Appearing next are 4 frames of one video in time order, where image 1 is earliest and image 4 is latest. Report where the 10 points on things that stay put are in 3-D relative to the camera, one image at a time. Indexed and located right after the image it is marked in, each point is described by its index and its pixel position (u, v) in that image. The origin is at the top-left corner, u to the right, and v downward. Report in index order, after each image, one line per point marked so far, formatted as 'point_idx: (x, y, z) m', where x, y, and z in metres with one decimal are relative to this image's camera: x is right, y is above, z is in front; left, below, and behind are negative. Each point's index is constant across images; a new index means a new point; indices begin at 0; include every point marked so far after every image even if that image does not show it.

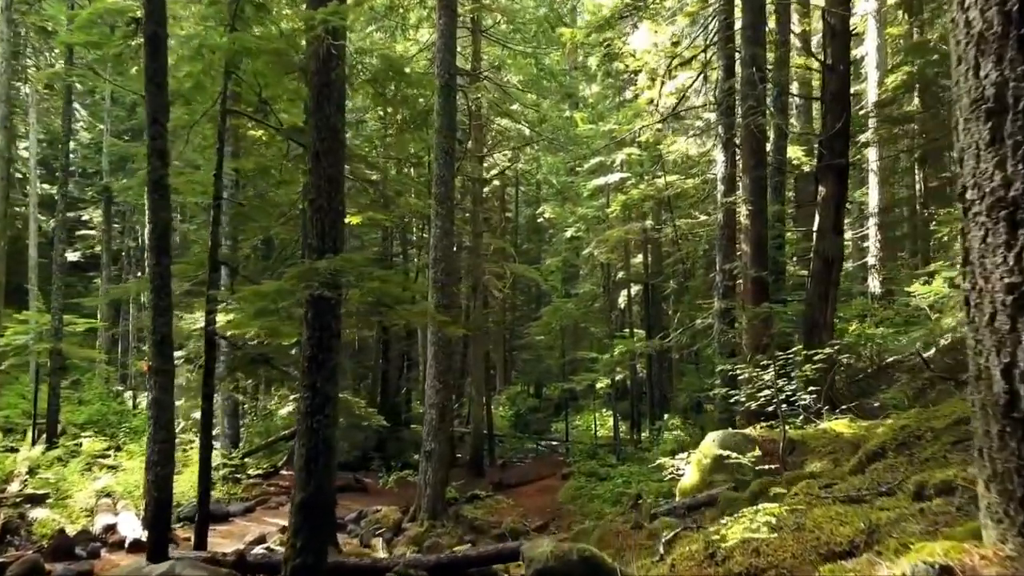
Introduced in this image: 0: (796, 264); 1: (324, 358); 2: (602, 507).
0: (+6.8, +0.6, +18.6) m
1: (-1.6, -0.6, +6.6) m
2: (+1.7, -4.3, +15.0) m
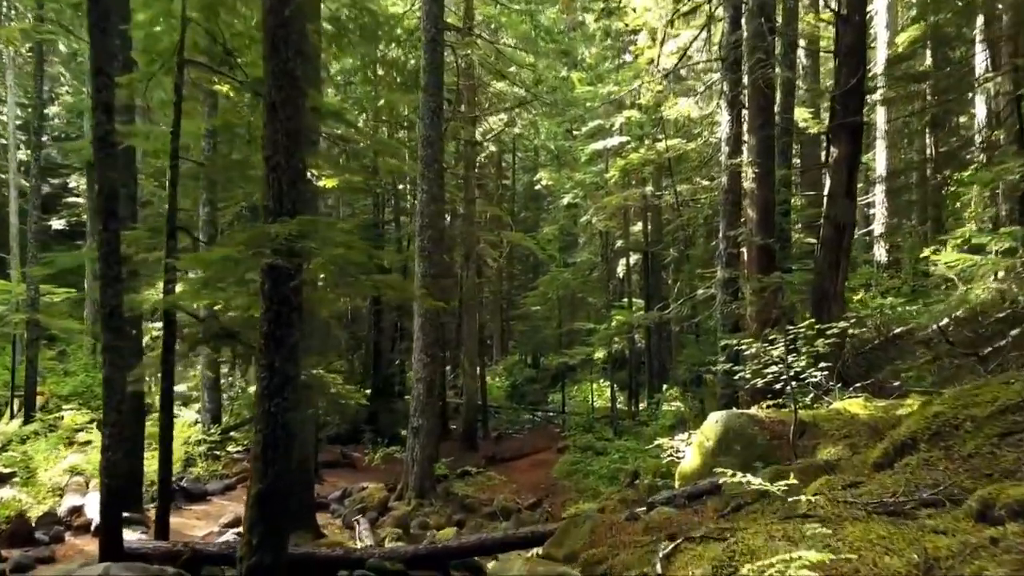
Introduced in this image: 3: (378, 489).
0: (+6.7, +1.3, +17.9) m
1: (-1.8, -0.4, +5.9) m
2: (+1.6, -3.7, +14.4) m
3: (-2.3, -3.5, +13.5) m
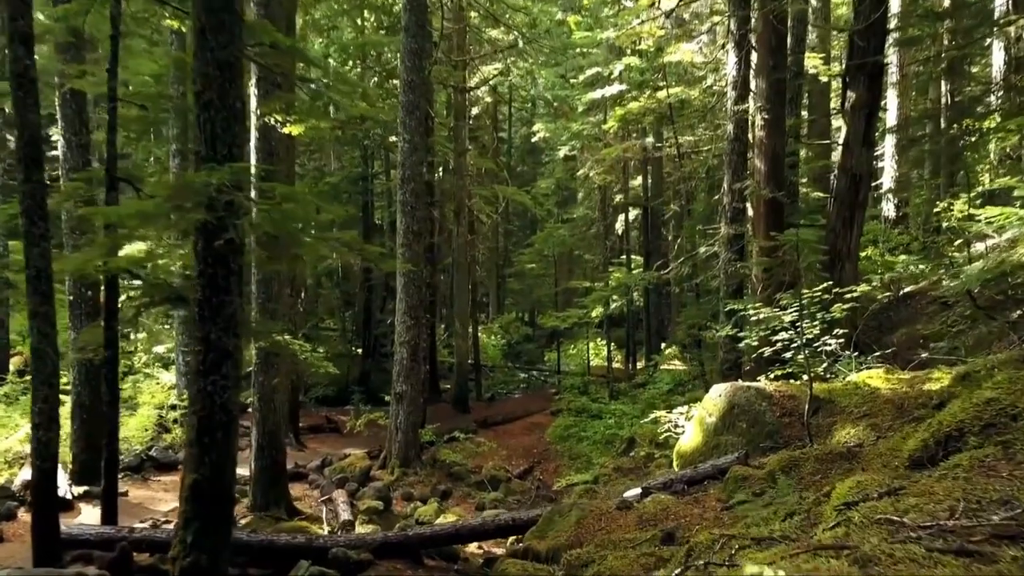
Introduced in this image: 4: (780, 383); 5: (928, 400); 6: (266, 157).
0: (+6.5, +2.3, +16.9) m
1: (-1.9, -0.1, +5.1) m
2: (+1.4, -2.9, +13.8) m
3: (-2.5, -2.8, +12.8) m
4: (+2.4, -0.9, +7.0) m
5: (+3.0, -0.8, +5.6) m
6: (-3.0, +1.6, +9.4) m
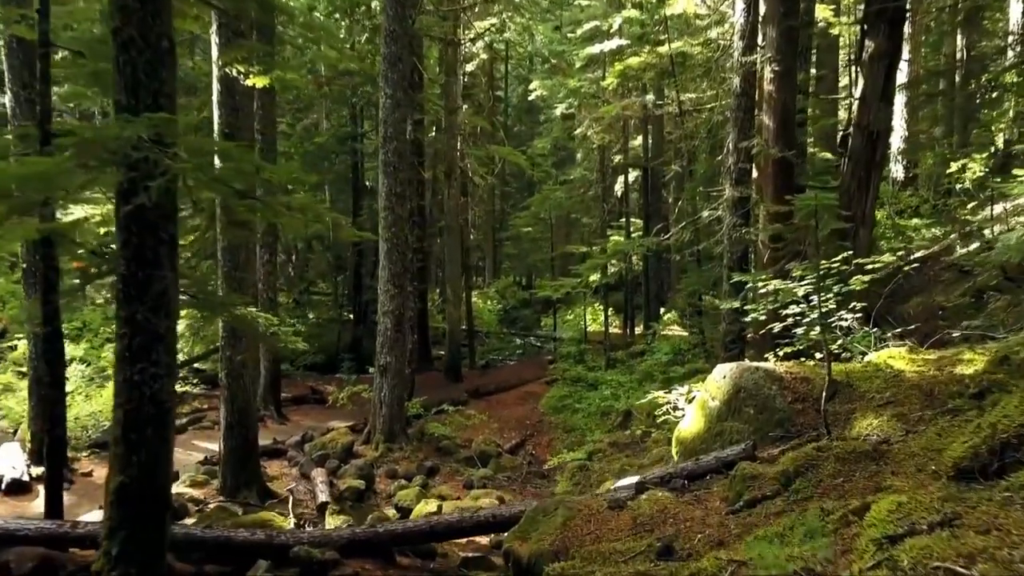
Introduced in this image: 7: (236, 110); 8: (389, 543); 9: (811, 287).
0: (+6.4, +3.0, +16.1) m
1: (-2.1, +0.1, +4.4) m
2: (+1.3, -2.3, +13.2) m
3: (-2.7, -2.3, +12.2) m
4: (+2.3, -0.6, +6.3) m
5: (+2.9, -0.6, +5.0) m
6: (-3.1, +2.0, +8.6) m
7: (-3.1, +2.0, +8.6) m
8: (-0.9, -2.0, +5.9) m
9: (+2.5, 0.0, +6.4) m
